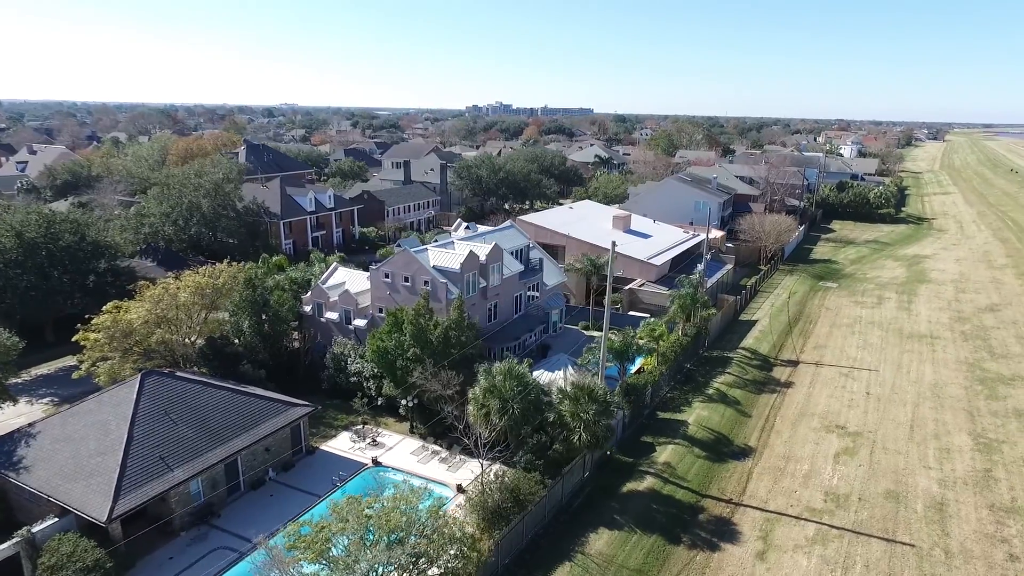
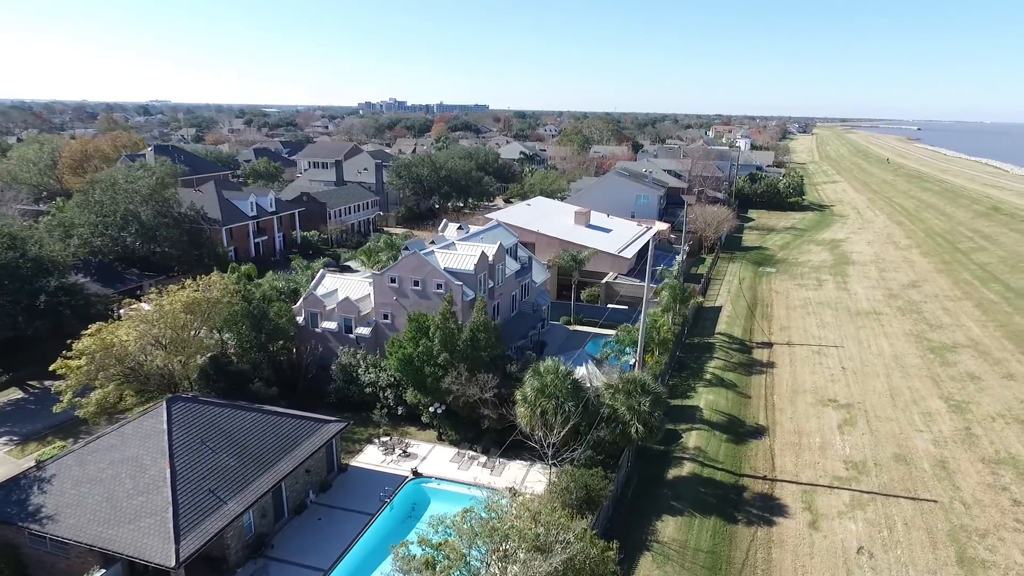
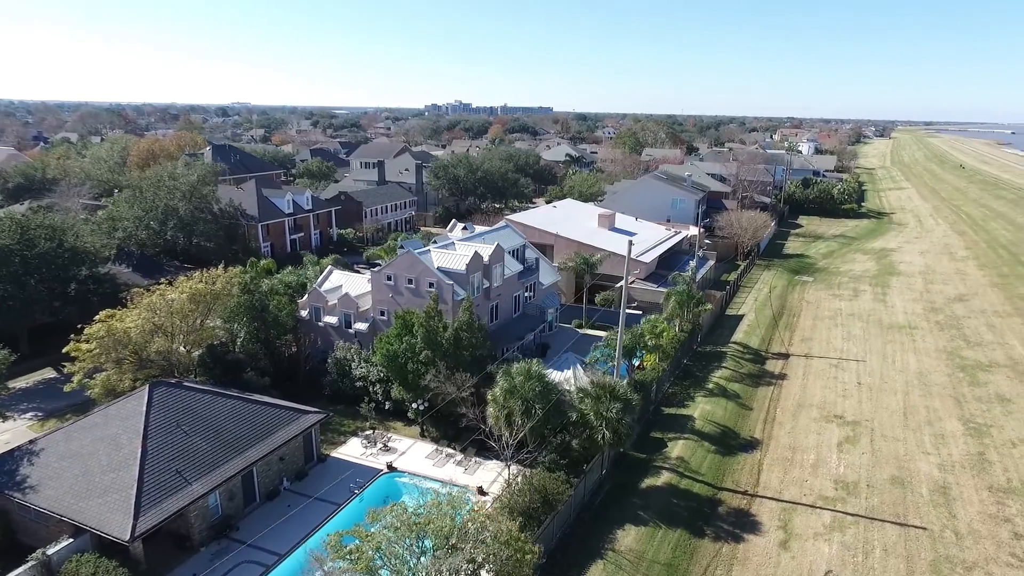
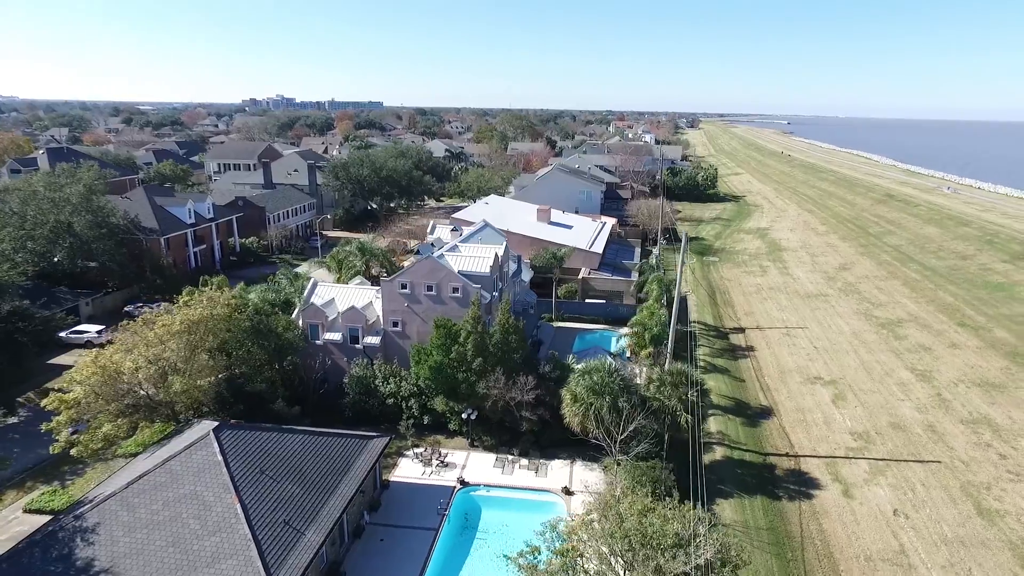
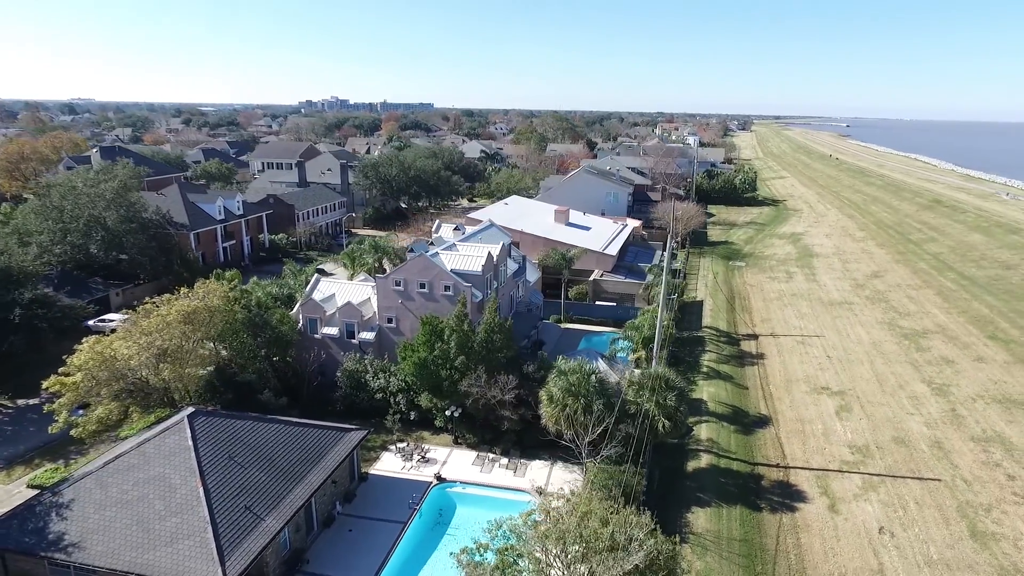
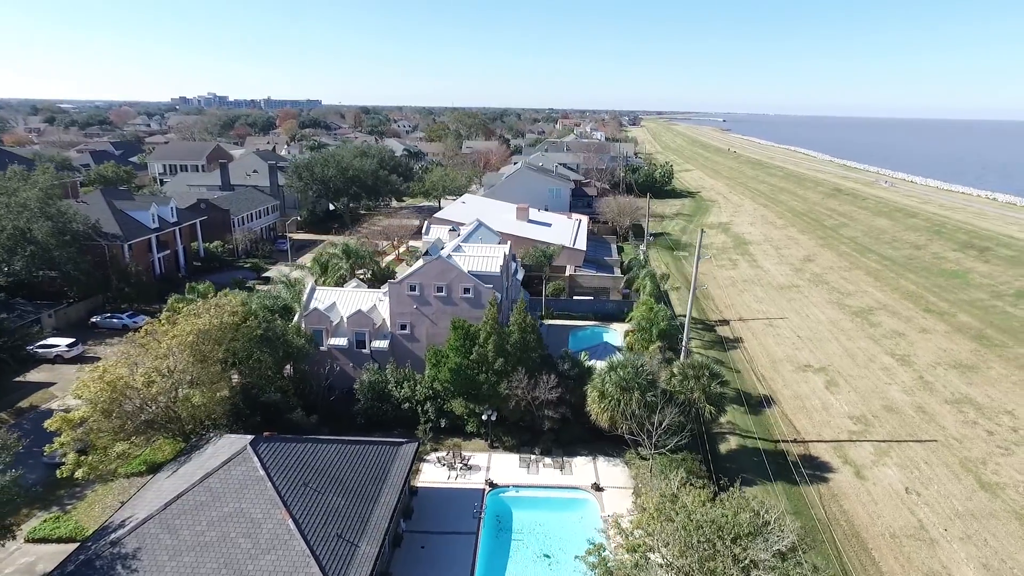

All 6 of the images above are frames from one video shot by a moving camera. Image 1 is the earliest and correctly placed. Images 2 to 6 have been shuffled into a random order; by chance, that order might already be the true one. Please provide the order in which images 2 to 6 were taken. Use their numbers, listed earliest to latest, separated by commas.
3, 2, 5, 4, 6
